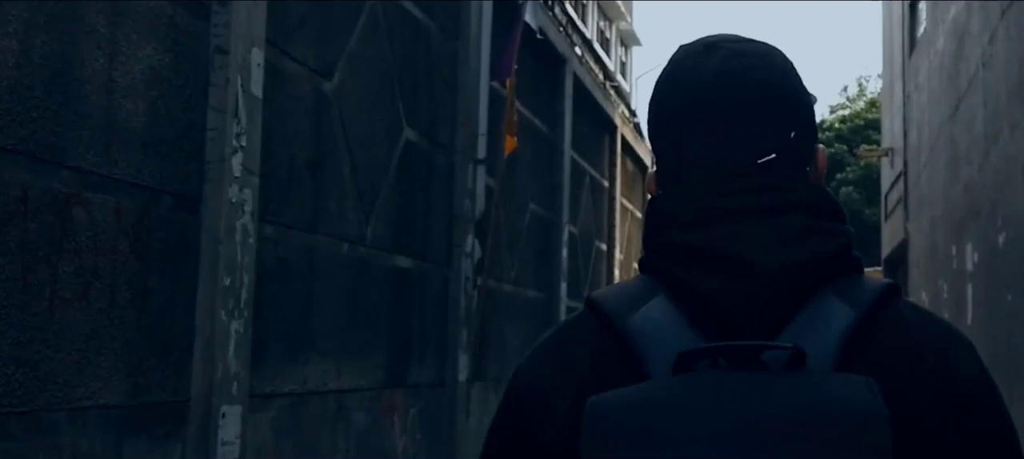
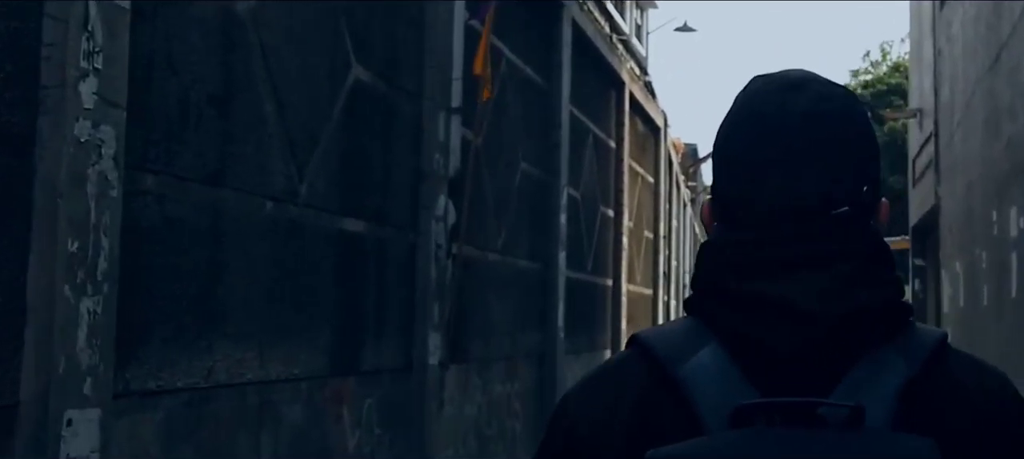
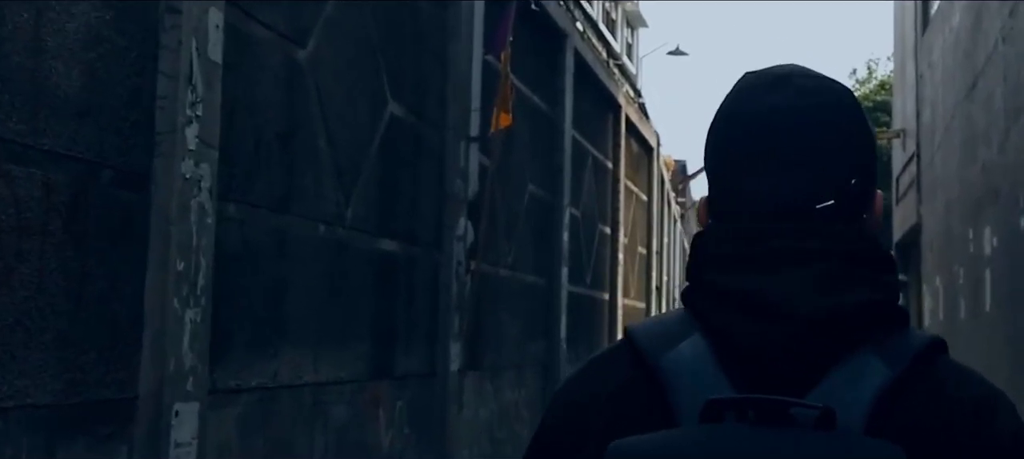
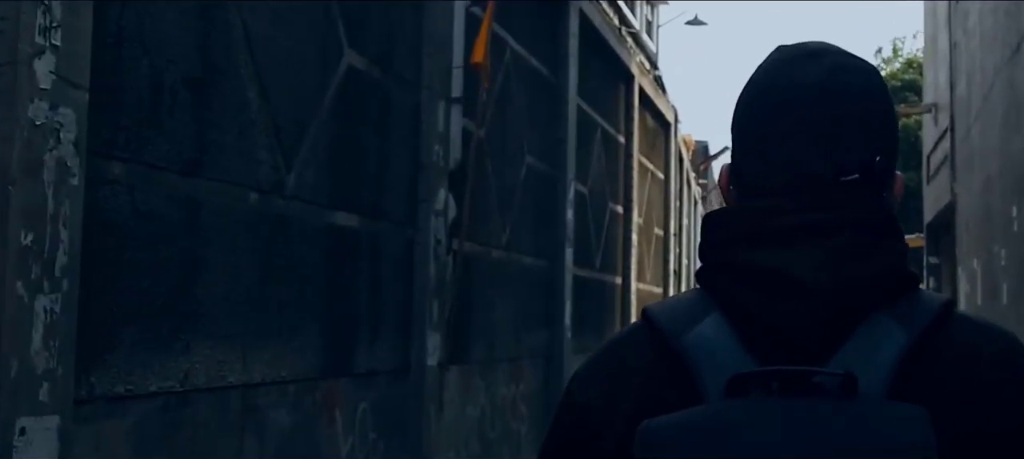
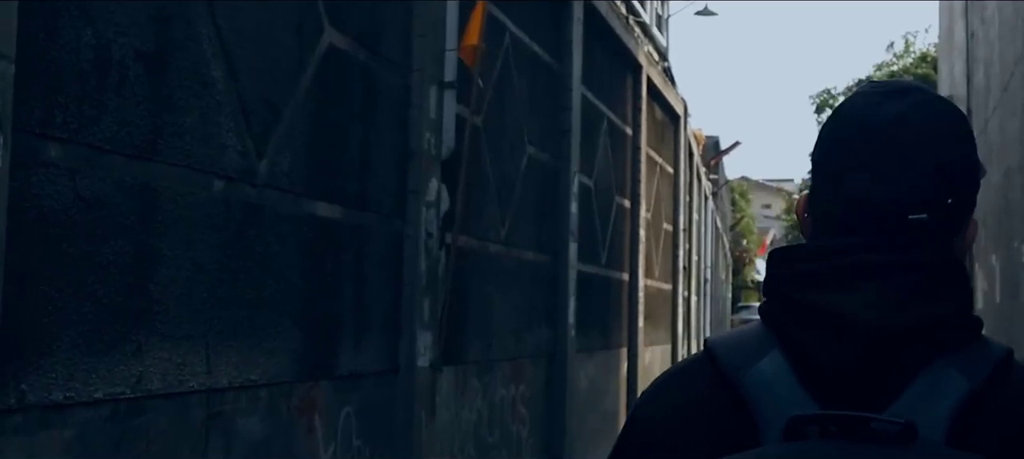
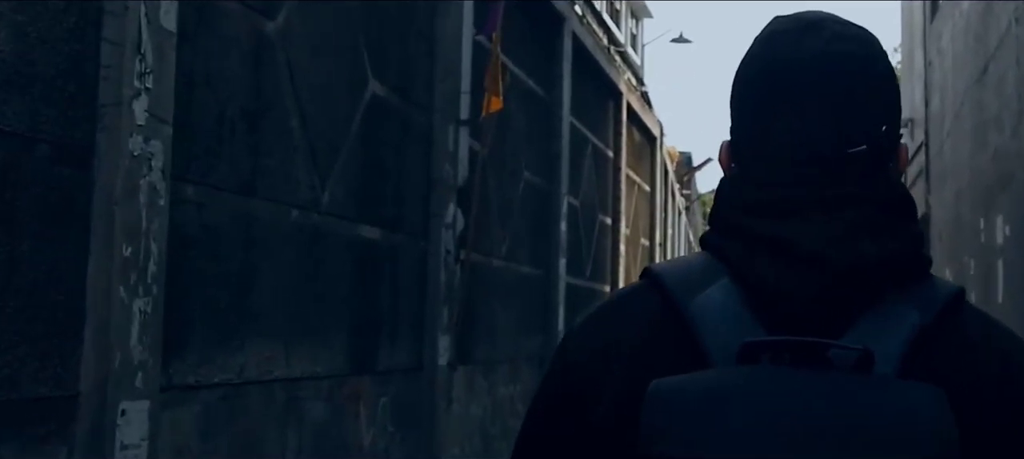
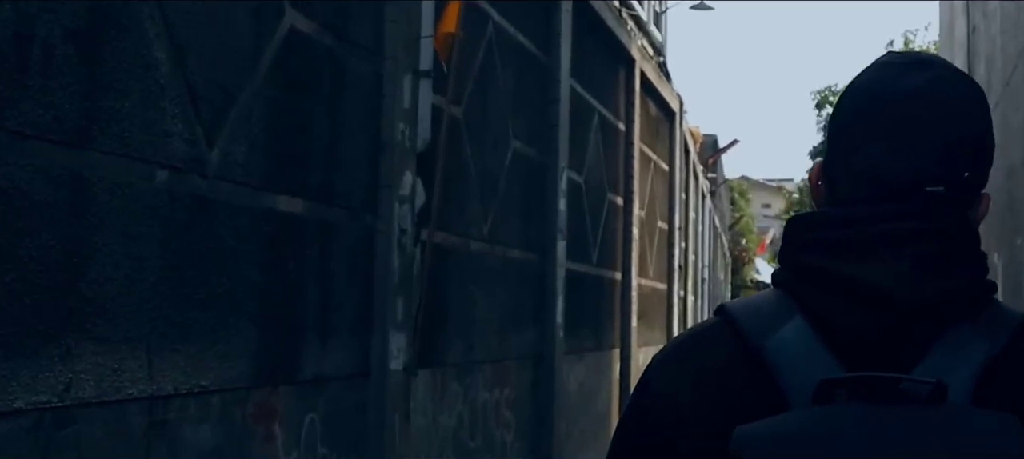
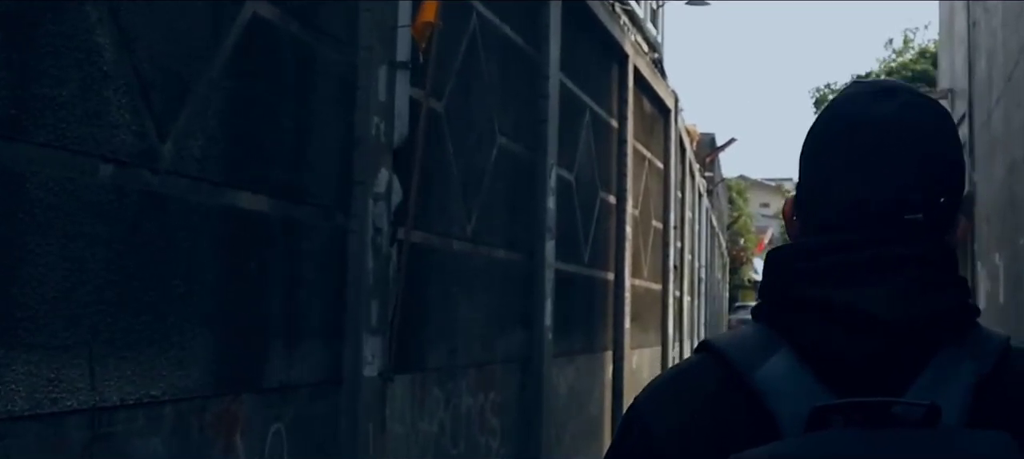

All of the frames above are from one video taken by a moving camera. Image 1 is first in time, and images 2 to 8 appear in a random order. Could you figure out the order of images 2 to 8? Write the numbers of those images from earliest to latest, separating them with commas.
3, 6, 2, 4, 5, 7, 8
